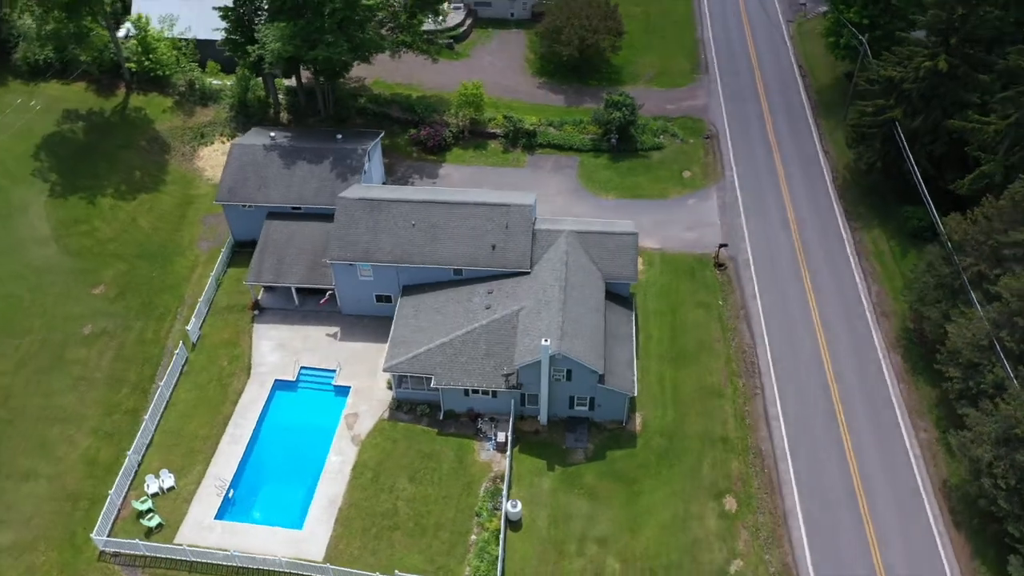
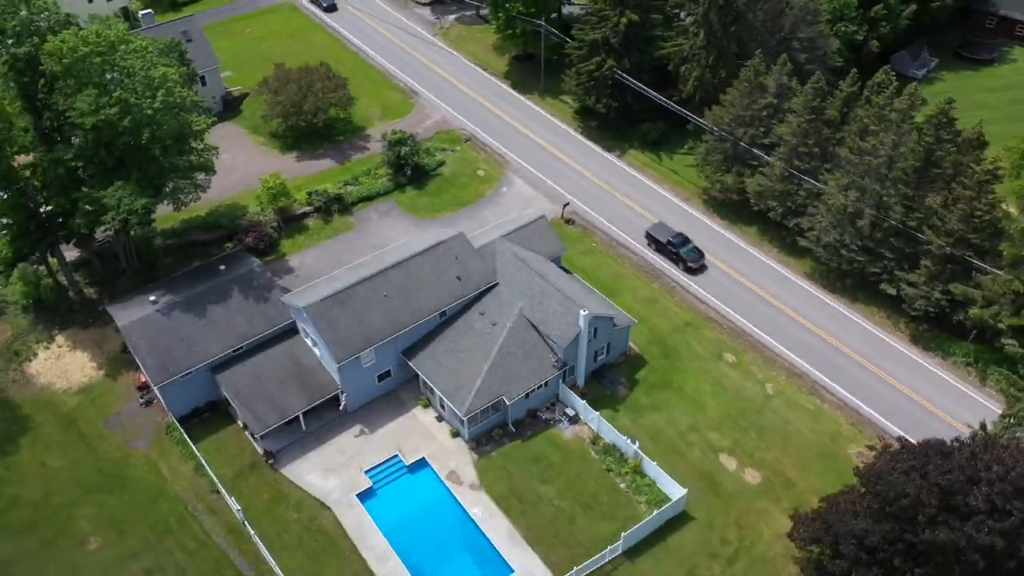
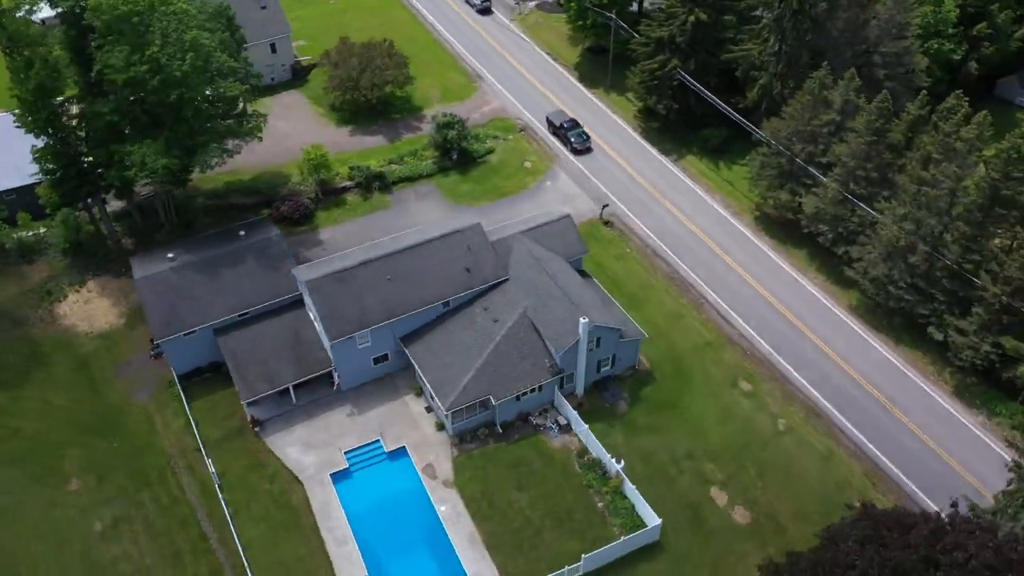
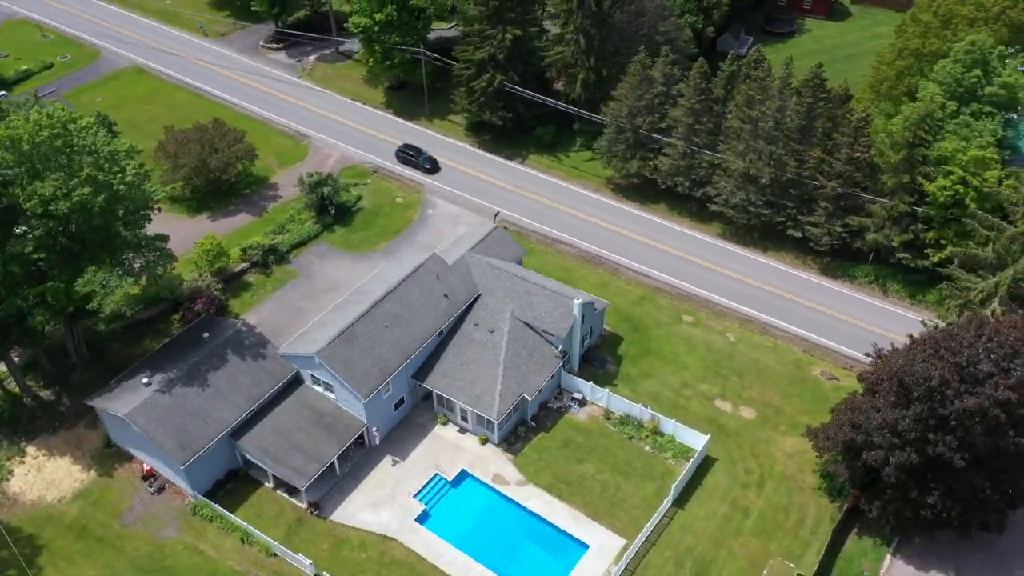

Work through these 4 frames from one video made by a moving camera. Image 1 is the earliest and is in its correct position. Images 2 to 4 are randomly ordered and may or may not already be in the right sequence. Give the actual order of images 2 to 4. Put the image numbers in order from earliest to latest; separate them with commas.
3, 2, 4
